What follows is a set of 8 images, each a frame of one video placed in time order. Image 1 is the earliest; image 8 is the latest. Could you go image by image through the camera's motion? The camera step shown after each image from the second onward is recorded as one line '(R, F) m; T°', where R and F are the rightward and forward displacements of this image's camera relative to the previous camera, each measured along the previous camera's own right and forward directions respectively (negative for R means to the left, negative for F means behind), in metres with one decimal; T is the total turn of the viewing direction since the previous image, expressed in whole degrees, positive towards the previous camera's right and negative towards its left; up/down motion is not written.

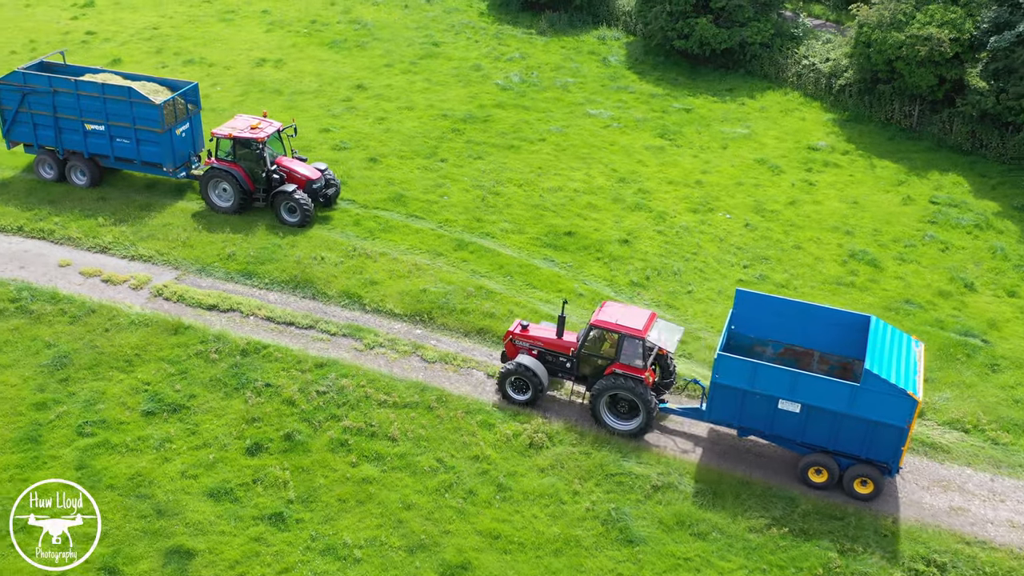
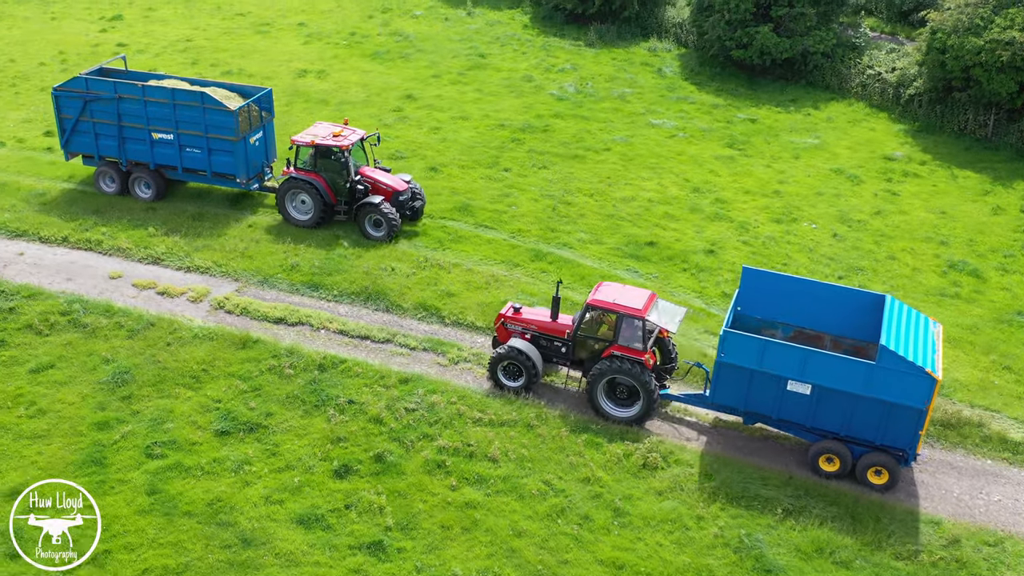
(-1.5, +1.4) m; +1°
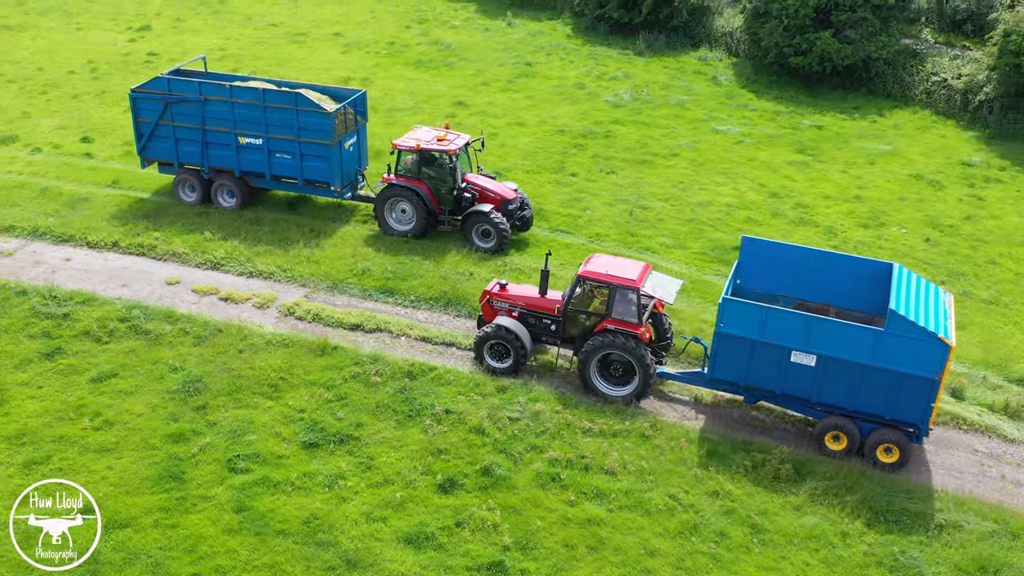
(-1.5, +1.3) m; +1°
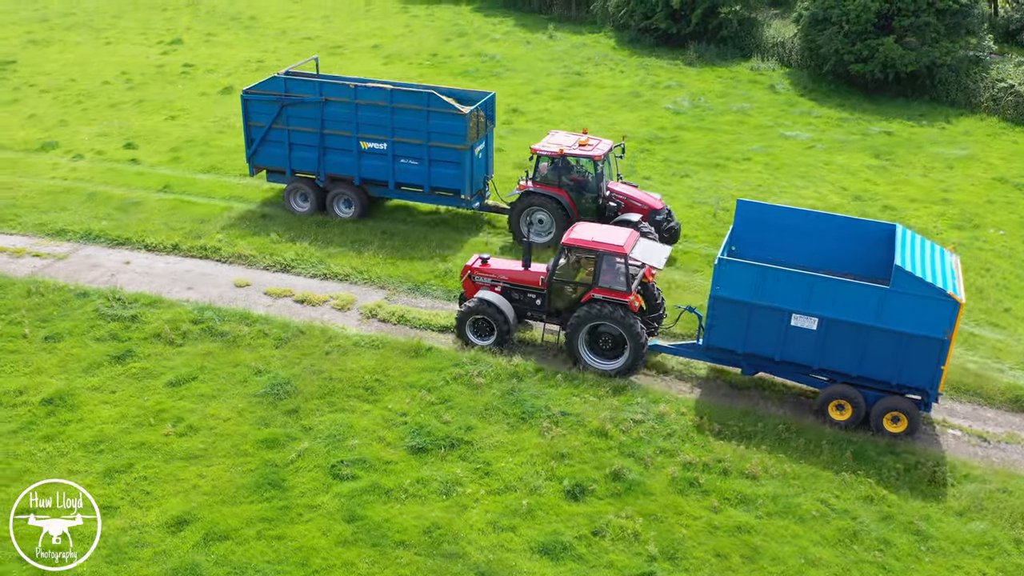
(-1.5, +1.2) m; +1°
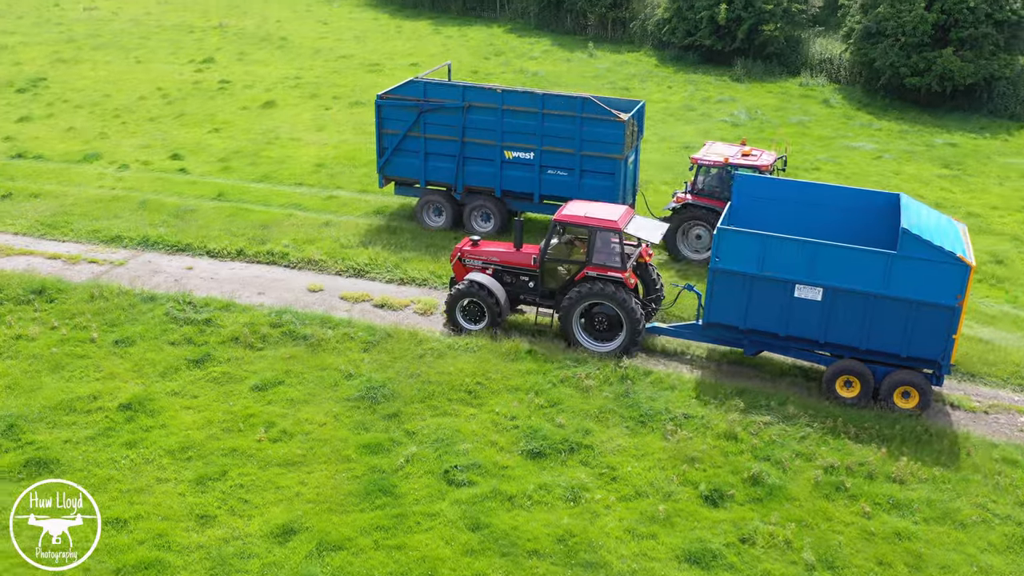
(-1.3, +0.9) m; +1°
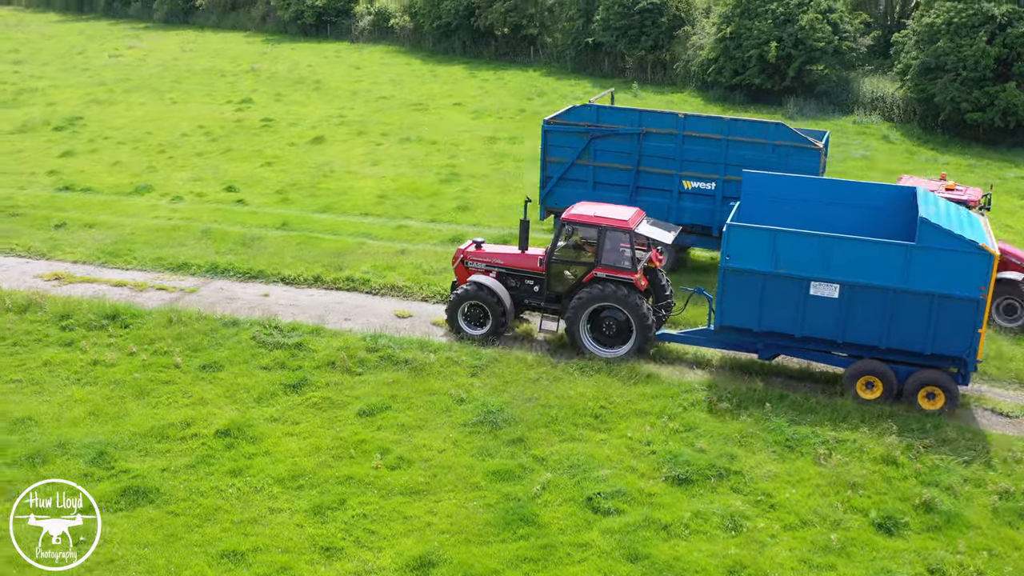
(-1.3, +0.9) m; 0°
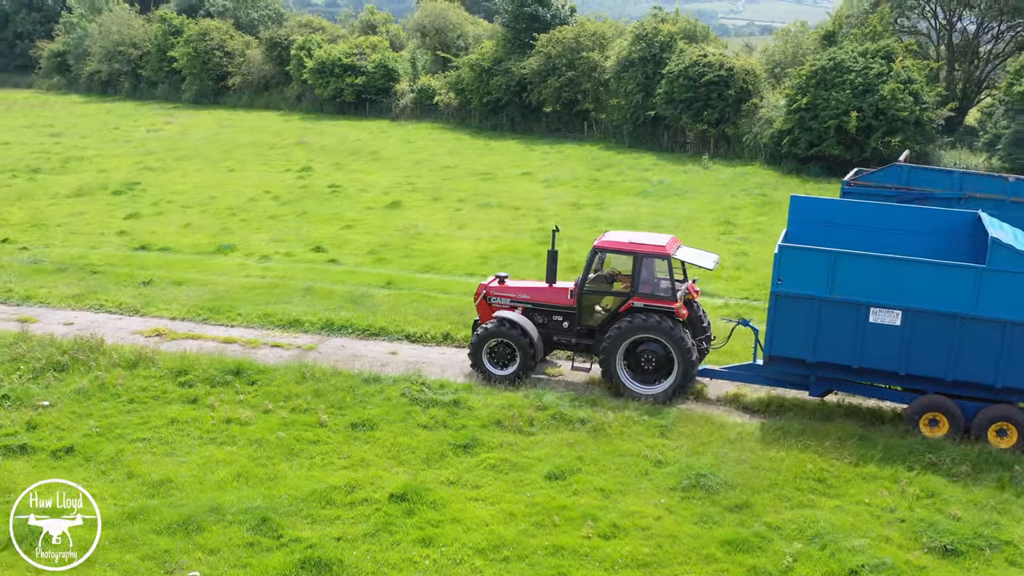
(-1.9, +1.4) m; +1°
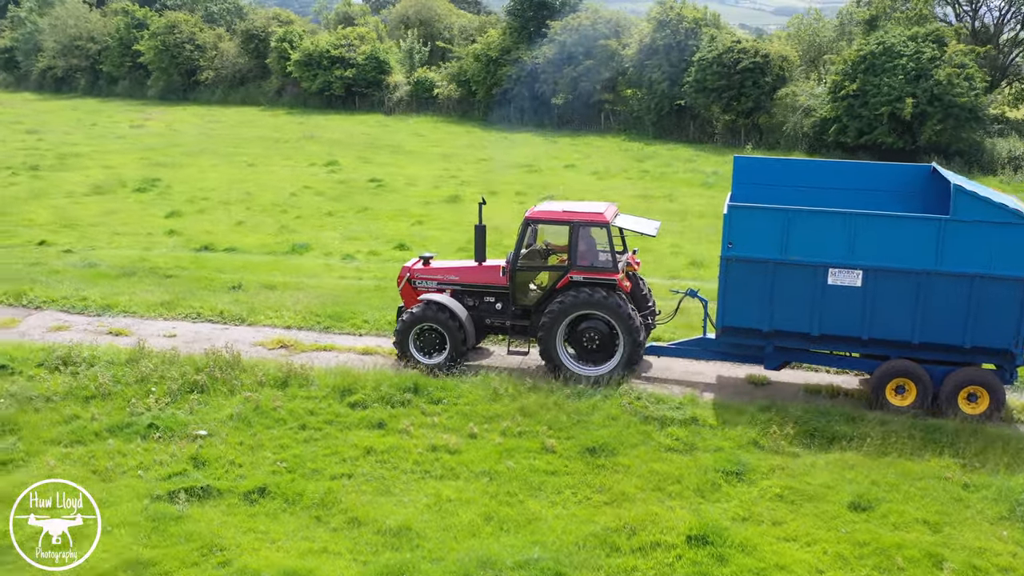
(-2.6, +1.7) m; +4°
